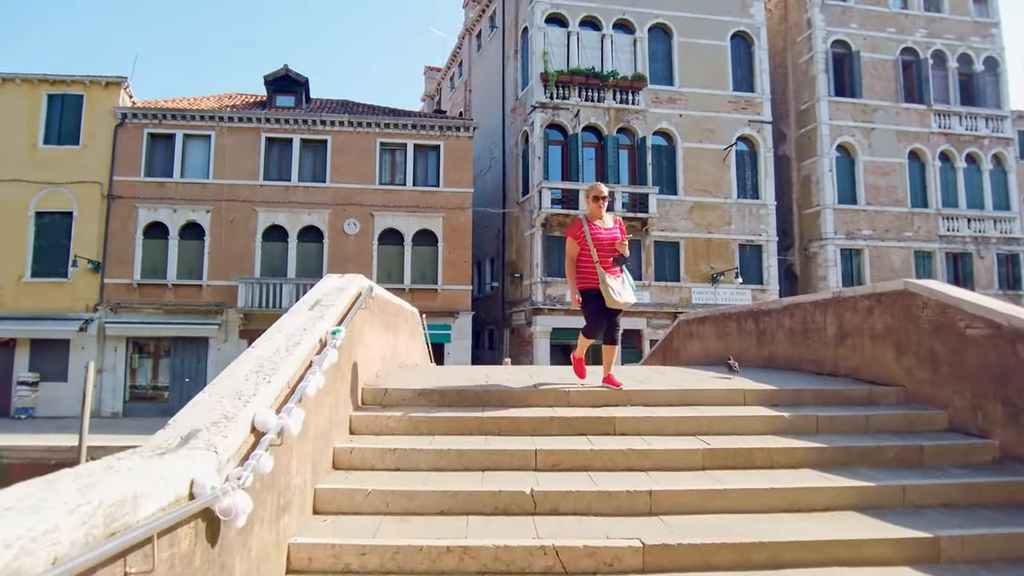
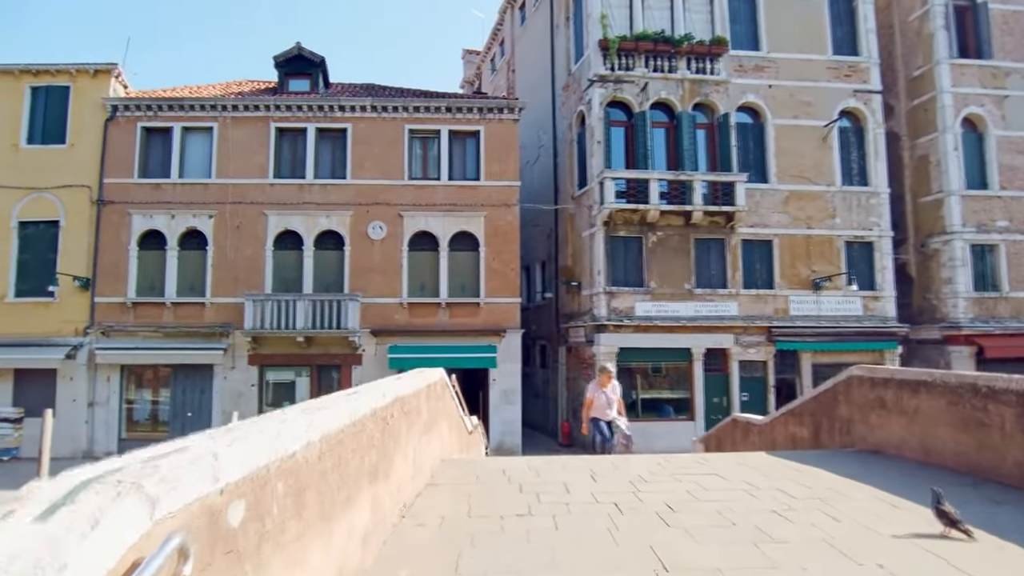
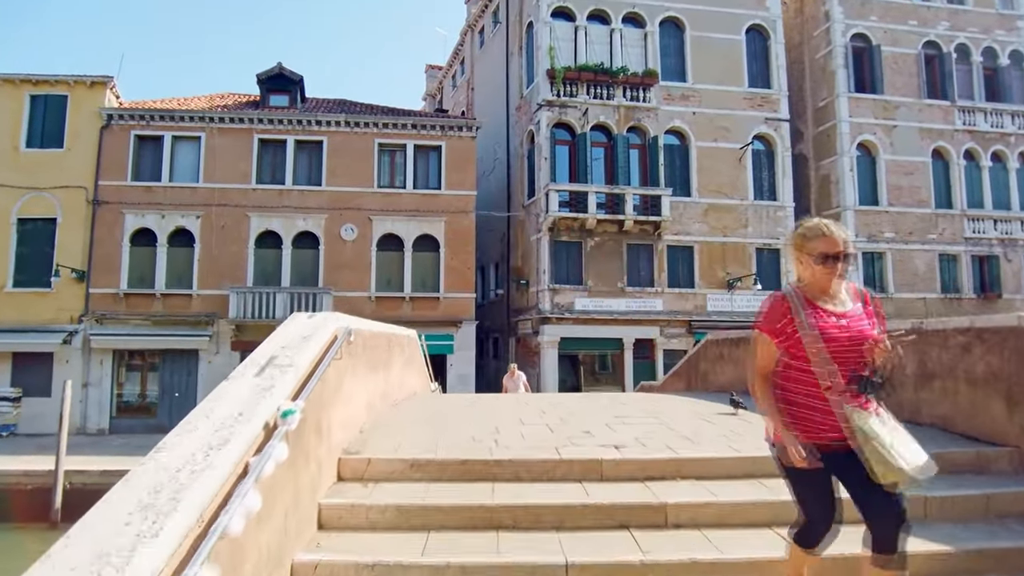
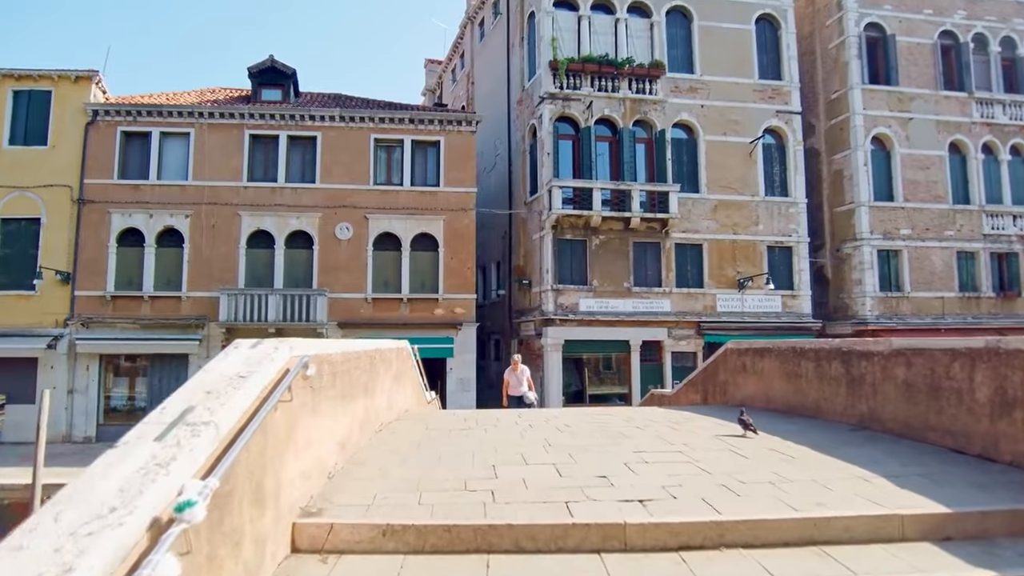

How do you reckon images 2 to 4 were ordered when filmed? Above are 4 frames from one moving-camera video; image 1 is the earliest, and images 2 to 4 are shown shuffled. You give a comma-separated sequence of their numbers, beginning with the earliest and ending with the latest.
3, 4, 2
